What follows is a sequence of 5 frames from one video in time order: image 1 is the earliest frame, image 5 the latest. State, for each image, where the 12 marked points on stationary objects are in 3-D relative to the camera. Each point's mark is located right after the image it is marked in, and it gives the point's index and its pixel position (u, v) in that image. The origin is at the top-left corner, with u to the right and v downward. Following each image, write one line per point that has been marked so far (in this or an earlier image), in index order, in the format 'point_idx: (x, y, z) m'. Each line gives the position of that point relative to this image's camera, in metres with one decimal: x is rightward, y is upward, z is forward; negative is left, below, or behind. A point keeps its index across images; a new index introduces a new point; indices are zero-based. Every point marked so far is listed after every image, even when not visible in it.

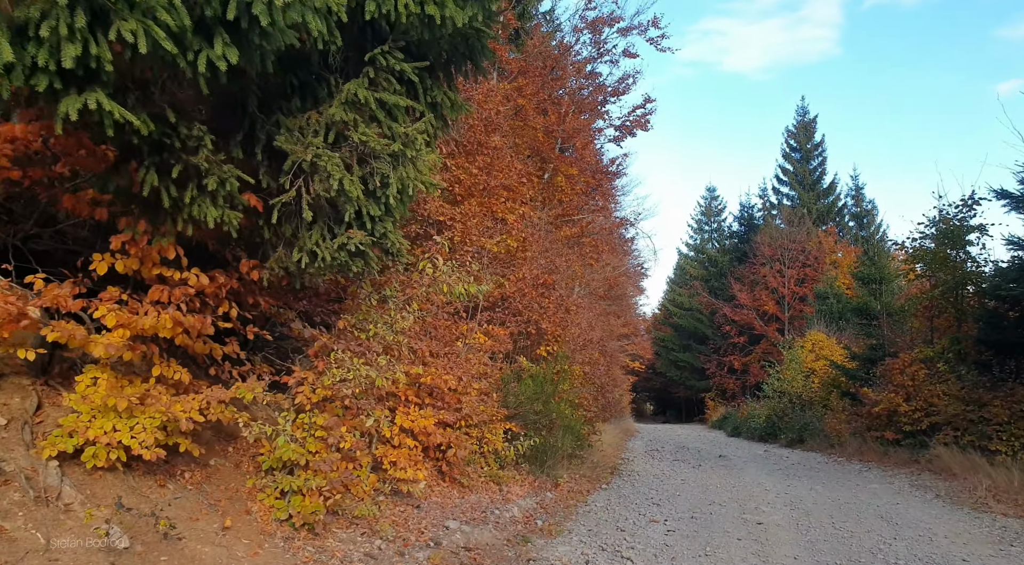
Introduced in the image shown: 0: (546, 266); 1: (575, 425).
0: (+0.7, +0.4, +15.9) m
1: (+1.1, -2.6, +13.6) m
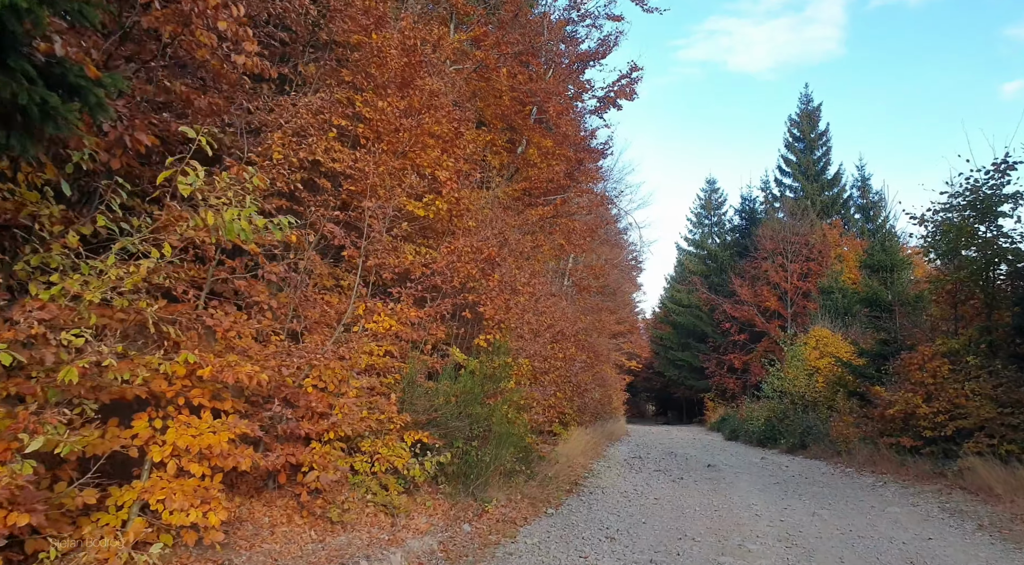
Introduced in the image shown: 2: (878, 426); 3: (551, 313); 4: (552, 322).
0: (-0.3, +0.8, +13.2) m
1: (+0.1, -2.2, +10.9) m
2: (+8.3, -3.3, +16.8) m
3: (+0.8, -0.8, +18.5) m
4: (+0.8, -1.0, +18.2) m
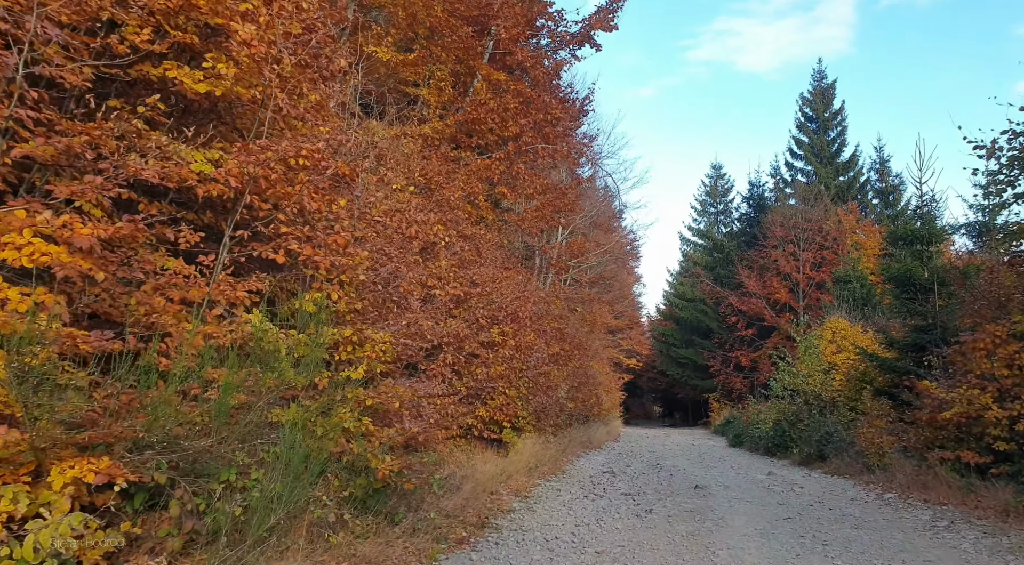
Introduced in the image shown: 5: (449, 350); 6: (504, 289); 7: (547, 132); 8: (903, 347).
0: (-1.8, +1.5, +9.0) m
1: (-1.4, -1.5, +6.7) m
2: (+7.0, -2.6, +12.4) m
3: (-0.5, -0.1, +14.3) m
4: (-0.5, -0.3, +14.0) m
5: (-1.1, -1.1, +12.3) m
6: (-0.2, -0.1, +16.0) m
7: (+0.9, +3.9, +19.0) m
8: (+10.2, -1.7, +19.1) m
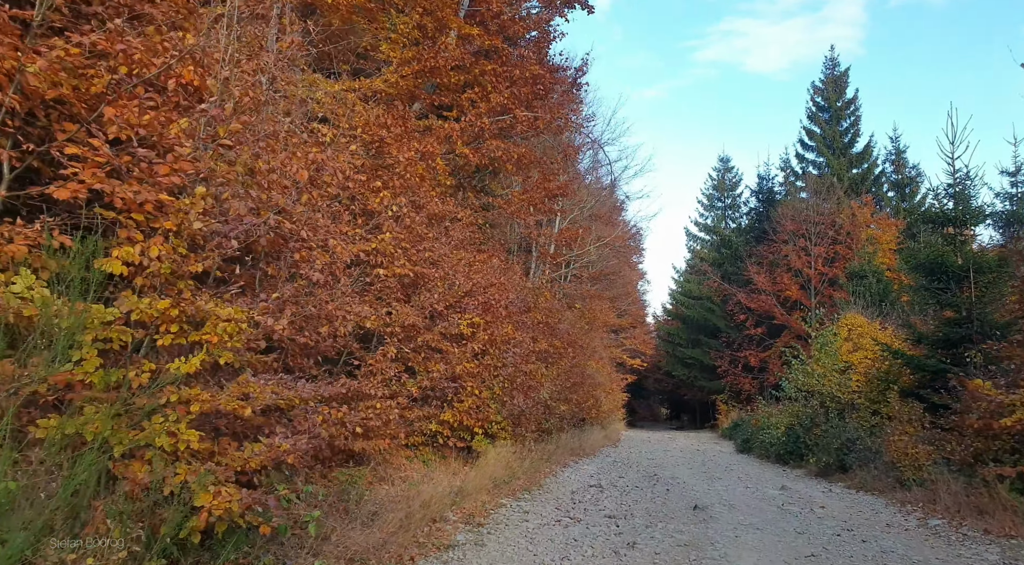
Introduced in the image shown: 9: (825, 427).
0: (-2.4, +1.8, +6.8) m
1: (-2.0, -1.2, +4.5) m
2: (+6.4, -2.3, +10.2) m
3: (-1.1, +0.2, +12.1) m
4: (-1.1, 0.0, +11.8) m
5: (-1.7, -0.8, +10.2) m
6: (-0.7, +0.2, +13.8) m
7: (+0.4, +4.2, +16.8) m
8: (+9.7, -1.3, +16.8) m
9: (+8.4, -3.9, +19.7) m
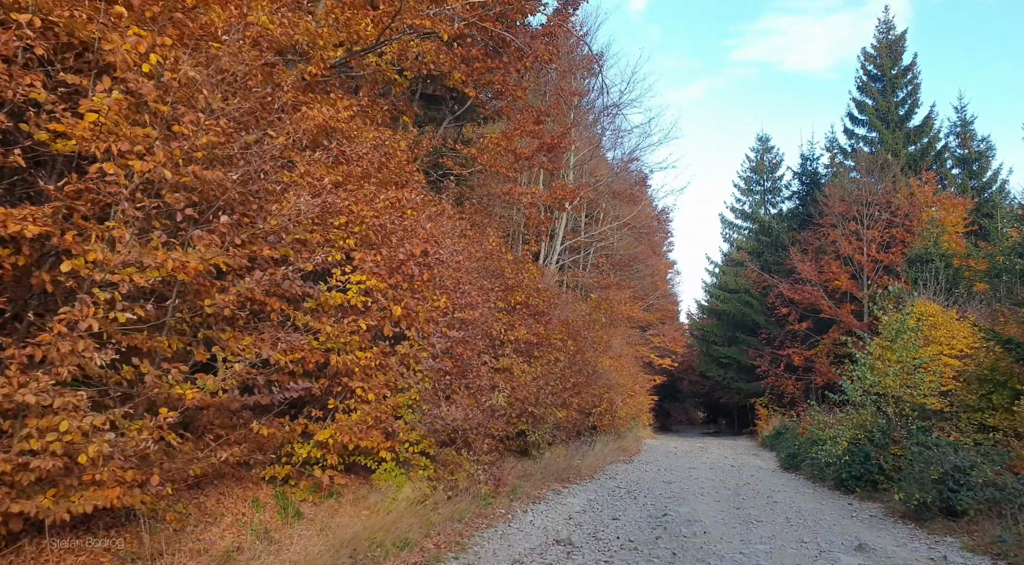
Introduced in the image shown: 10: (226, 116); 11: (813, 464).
0: (-3.7, +2.5, +2.0) m
1: (-3.4, -0.5, -0.3) m
2: (+5.3, -1.5, +4.9) m
3: (-2.1, +0.9, +7.2) m
4: (-2.1, +0.7, +6.9) m
5: (-2.8, -0.1, +5.3) m
6: (-1.7, +0.9, +8.9) m
7: (-0.5, +4.9, +11.9) m
8: (+8.8, -0.6, +11.4) m
9: (+7.7, -3.1, +14.3) m
10: (-2.5, +1.5, +6.5) m
11: (+7.8, -4.7, +19.1) m
